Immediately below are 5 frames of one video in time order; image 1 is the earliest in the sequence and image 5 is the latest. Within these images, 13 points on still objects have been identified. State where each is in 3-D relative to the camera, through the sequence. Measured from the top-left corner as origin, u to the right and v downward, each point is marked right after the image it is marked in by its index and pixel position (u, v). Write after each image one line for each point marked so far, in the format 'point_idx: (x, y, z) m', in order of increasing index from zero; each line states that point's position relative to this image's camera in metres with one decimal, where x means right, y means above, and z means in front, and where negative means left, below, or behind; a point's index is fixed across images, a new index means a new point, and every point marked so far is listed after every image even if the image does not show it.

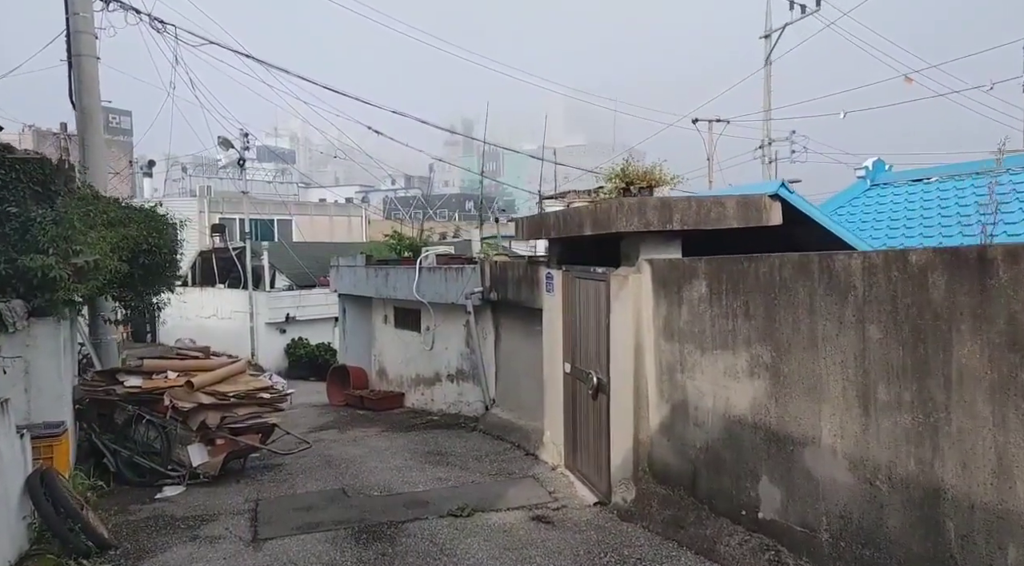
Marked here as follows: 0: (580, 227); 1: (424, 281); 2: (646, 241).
0: (+0.5, +0.4, +5.3) m
1: (-1.2, 0.0, +10.3) m
2: (+0.9, +0.3, +4.8) m
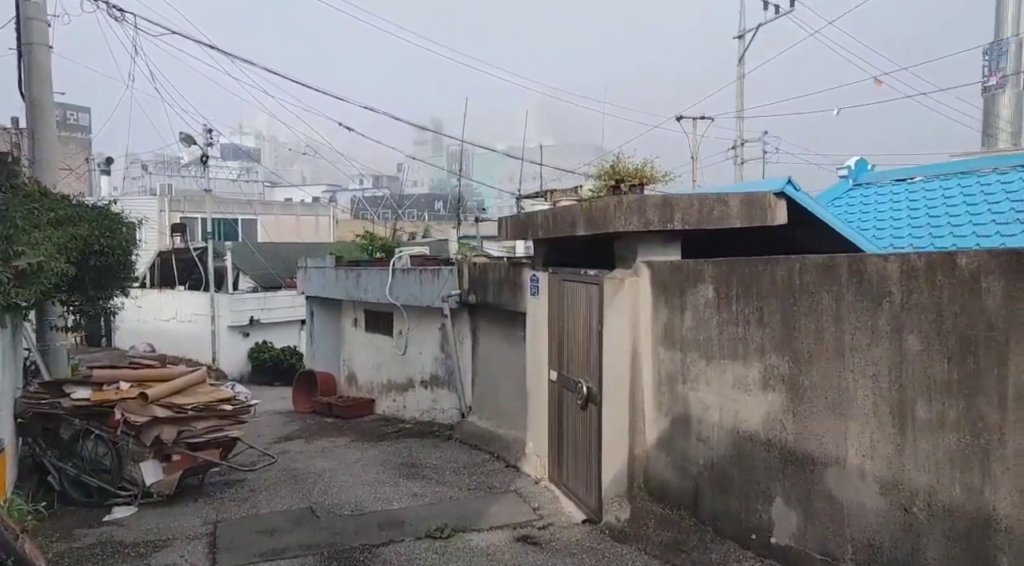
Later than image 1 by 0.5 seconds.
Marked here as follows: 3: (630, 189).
0: (+0.4, +0.4, +4.9) m
1: (-1.6, 0.0, +9.8) m
2: (+0.8, +0.3, +4.5) m
3: (+0.9, +0.7, +5.7) m
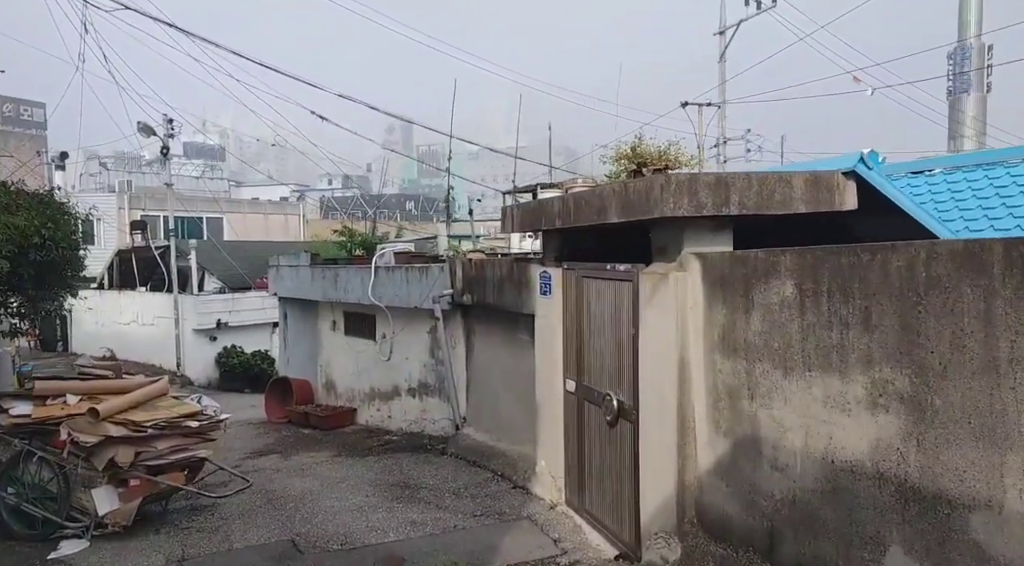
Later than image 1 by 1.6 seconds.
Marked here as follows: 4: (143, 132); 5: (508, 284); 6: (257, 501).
0: (+0.5, +0.4, +4.2) m
1: (-1.6, 0.0, +9.0) m
2: (+0.9, +0.3, +3.8) m
3: (+1.0, +0.8, +5.0) m
4: (-7.9, +3.2, +15.6) m
5: (0.0, 0.0, +6.4) m
6: (-2.2, -1.9, +6.3) m
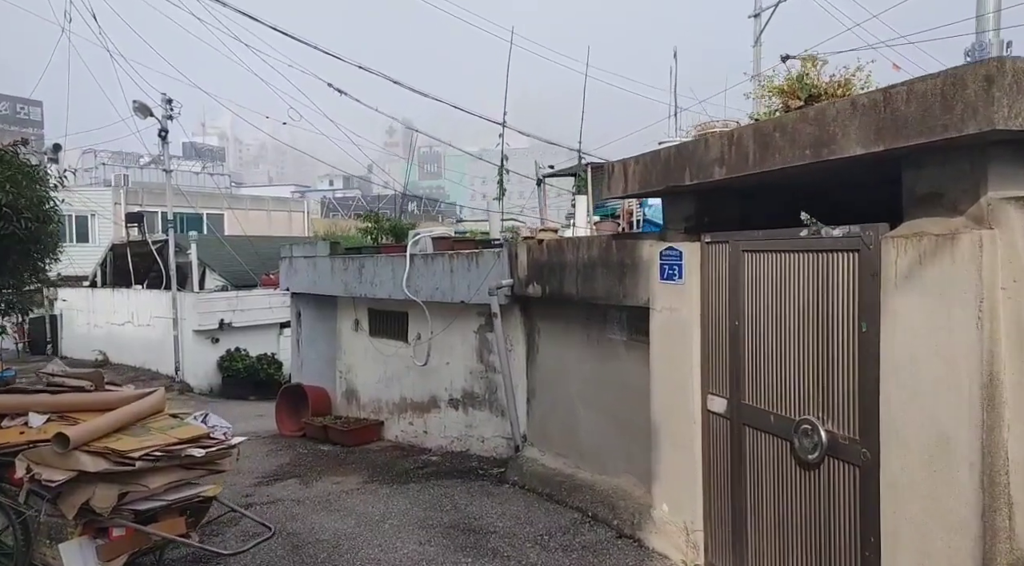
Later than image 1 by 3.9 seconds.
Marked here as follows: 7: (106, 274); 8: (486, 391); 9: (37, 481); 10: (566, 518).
0: (+1.2, +0.5, +2.8) m
1: (-1.0, +0.1, +7.6) m
2: (+1.6, +0.4, +2.4) m
3: (+1.7, +0.9, +3.6) m
4: (-7.3, +3.3, +14.2) m
5: (+0.6, +0.1, +5.0) m
6: (-1.6, -1.8, +4.8) m
7: (-10.2, +0.2, +18.2) m
8: (-0.3, -1.0, +7.1) m
9: (-2.6, -1.1, +4.0) m
10: (+0.4, -1.6, +5.0) m
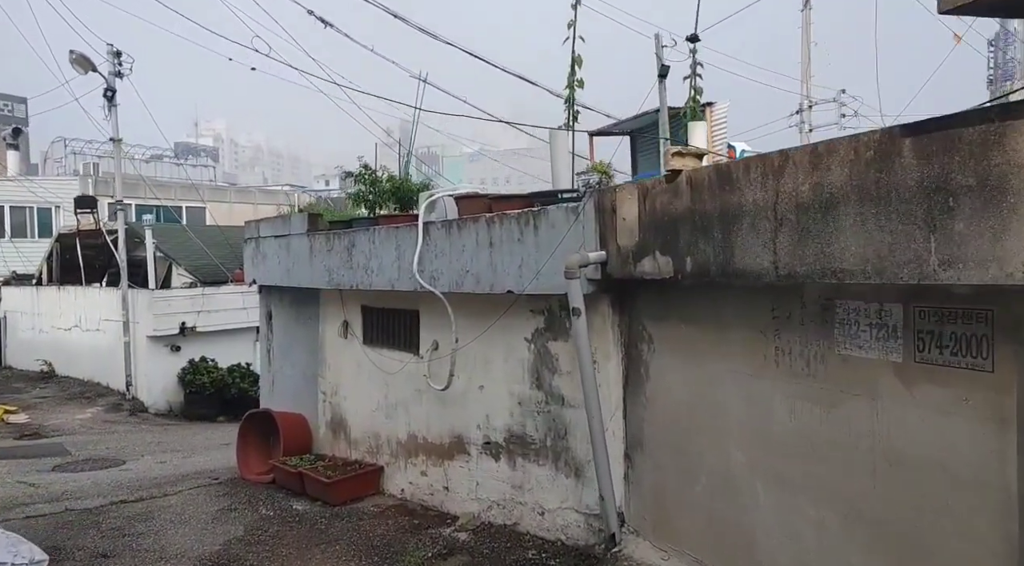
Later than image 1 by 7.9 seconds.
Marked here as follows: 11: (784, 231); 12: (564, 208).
0: (+1.6, +0.7, +0.1) m
1: (-0.5, +0.2, +5.0) m
2: (+2.1, +0.6, -0.3) m
3: (+2.1, +1.0, +1.0) m
4: (-6.8, +3.4, +11.5) m
5: (+1.1, +0.2, +2.3) m
6: (-1.1, -1.6, +2.2) m
7: (-9.8, +0.3, +15.5) m
8: (+0.2, -0.9, +4.4) m
9: (-2.1, -0.9, +1.3) m
10: (+0.9, -1.5, +2.3) m
11: (+1.0, +0.2, +2.6) m
12: (+0.3, +0.4, +4.0) m
